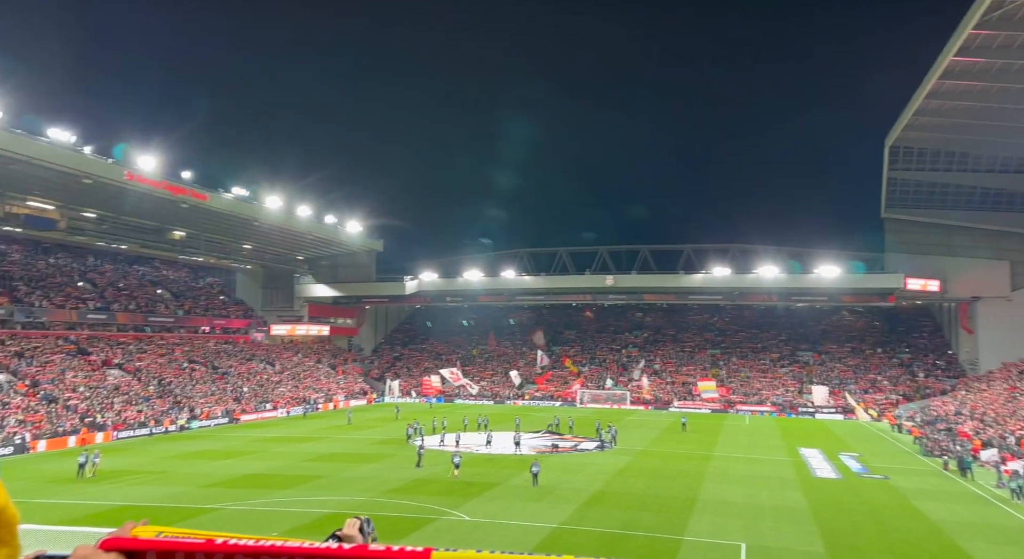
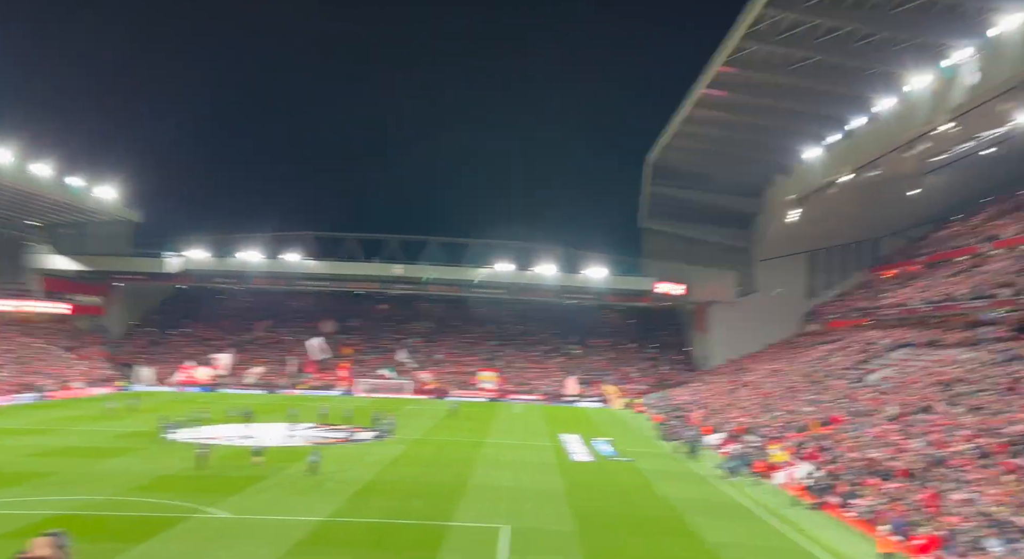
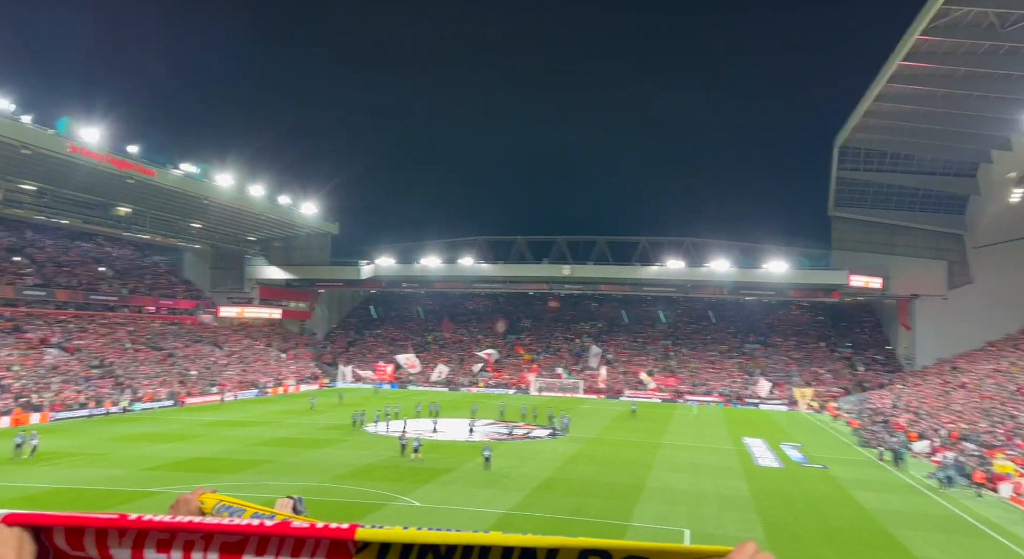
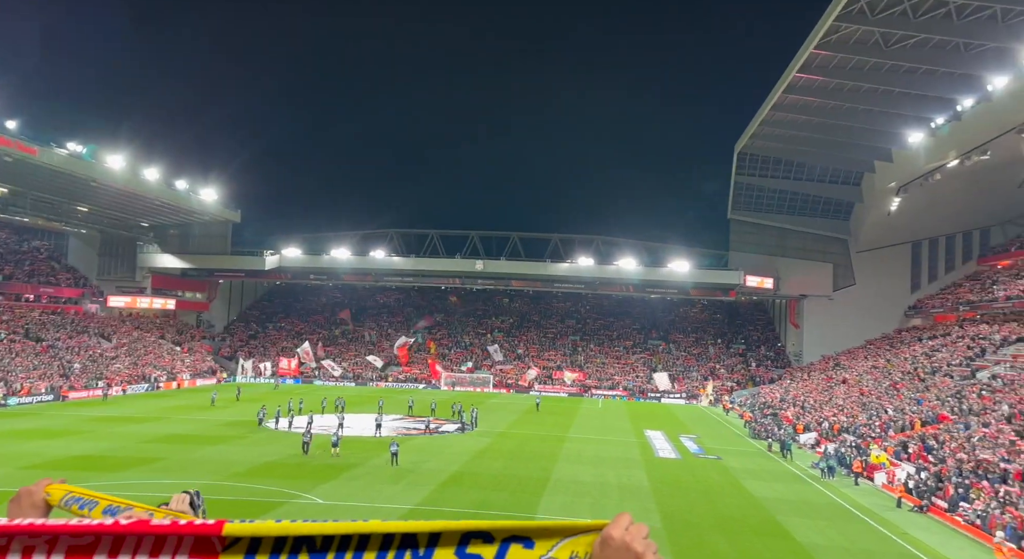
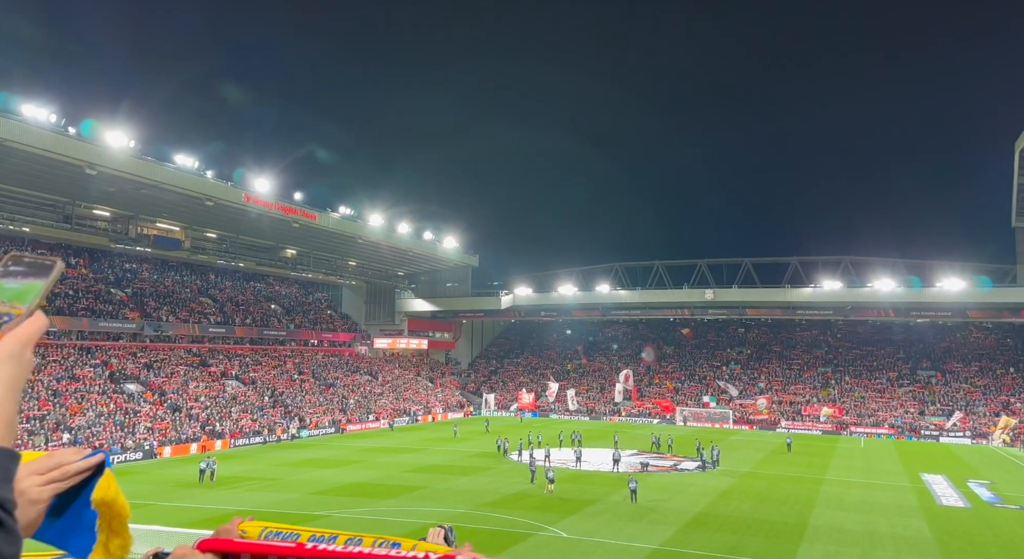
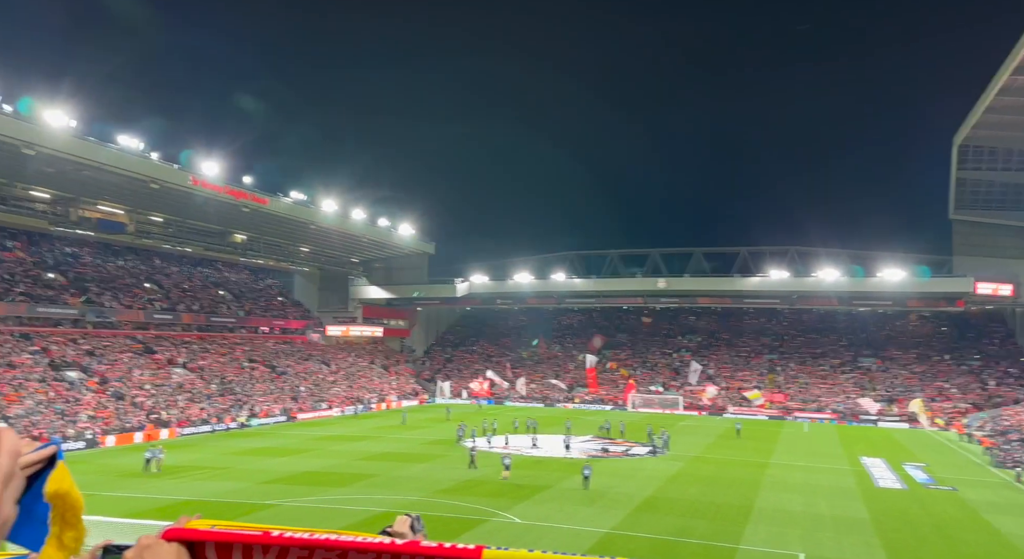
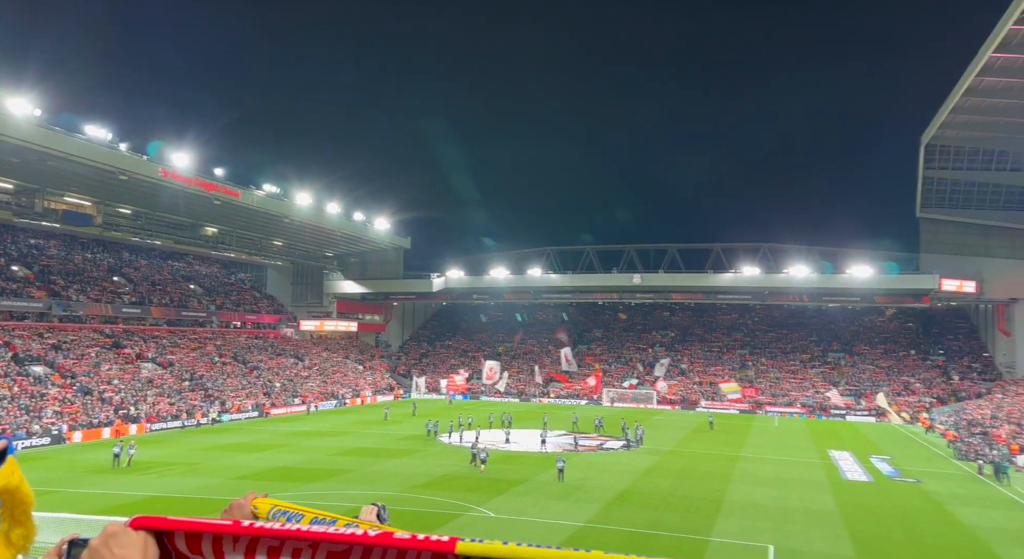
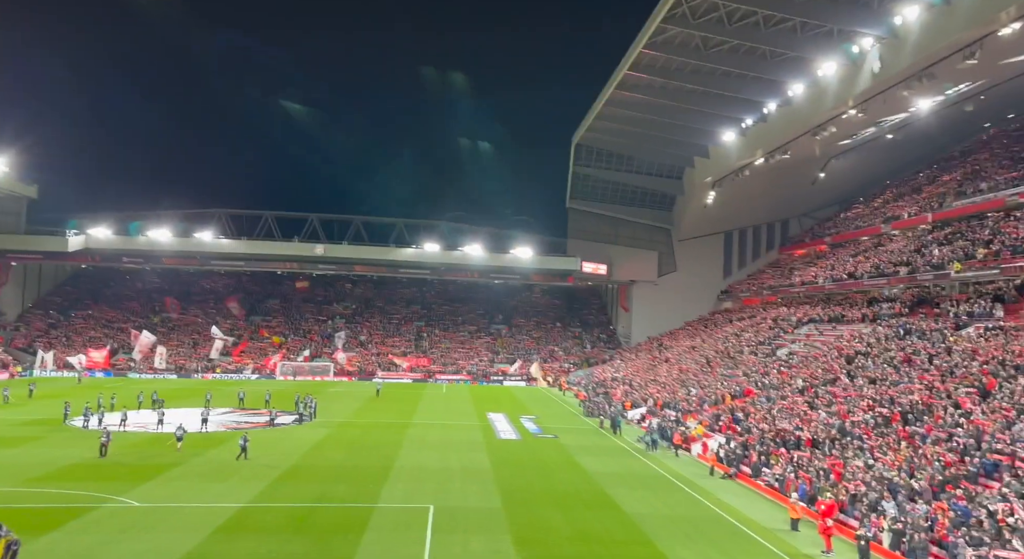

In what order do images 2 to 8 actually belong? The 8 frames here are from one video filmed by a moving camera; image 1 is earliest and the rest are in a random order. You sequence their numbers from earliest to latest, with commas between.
6, 5, 7, 3, 4, 2, 8
